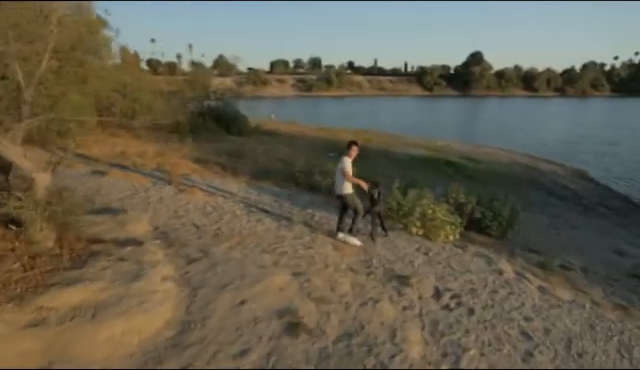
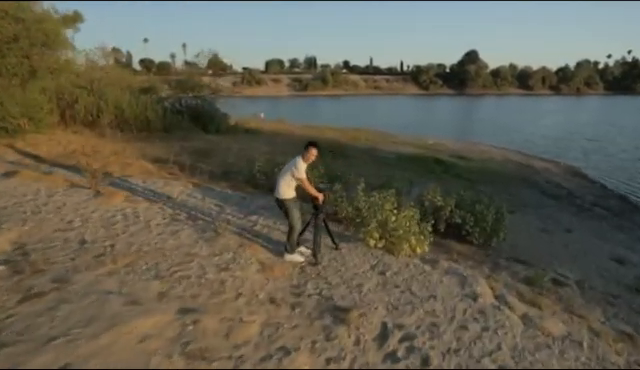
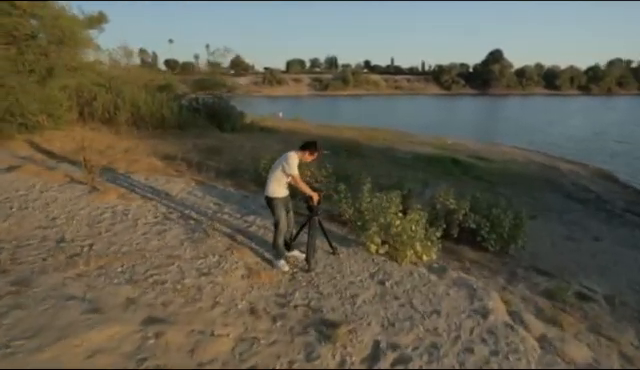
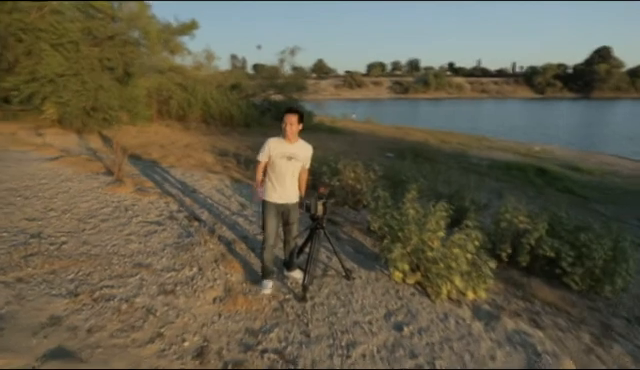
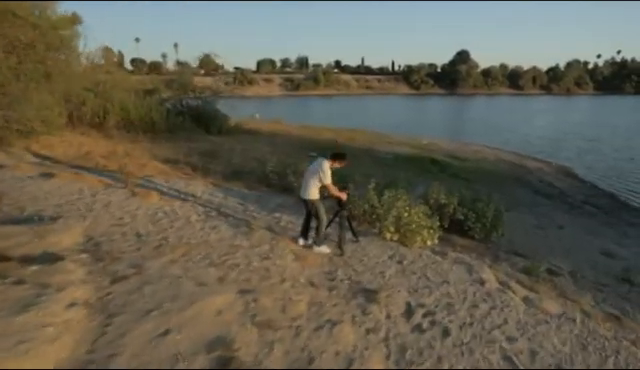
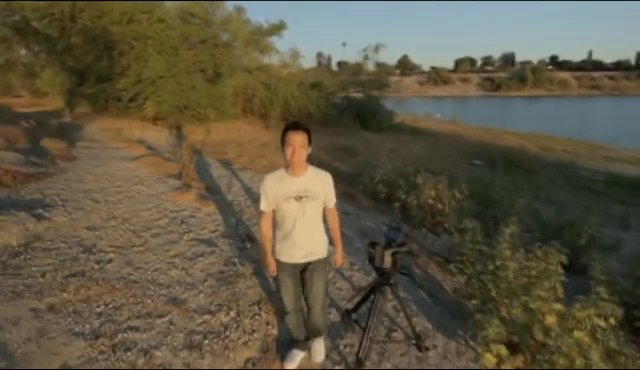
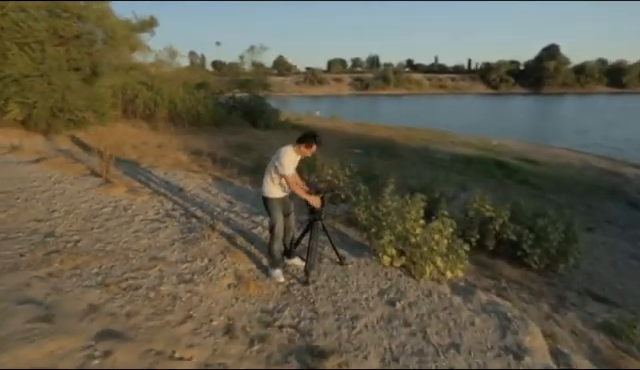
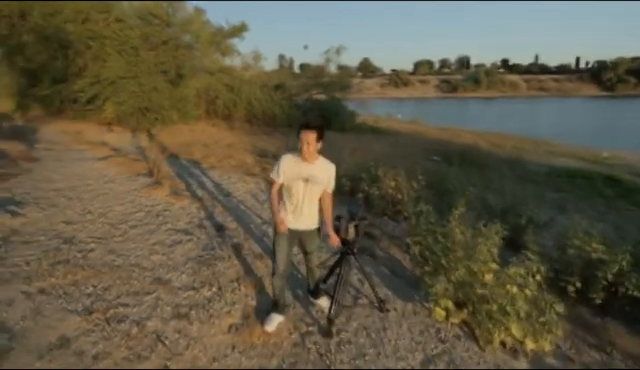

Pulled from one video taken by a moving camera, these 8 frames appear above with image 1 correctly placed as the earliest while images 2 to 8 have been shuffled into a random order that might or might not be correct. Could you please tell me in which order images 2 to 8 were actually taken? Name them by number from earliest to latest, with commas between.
5, 2, 3, 7, 4, 8, 6
